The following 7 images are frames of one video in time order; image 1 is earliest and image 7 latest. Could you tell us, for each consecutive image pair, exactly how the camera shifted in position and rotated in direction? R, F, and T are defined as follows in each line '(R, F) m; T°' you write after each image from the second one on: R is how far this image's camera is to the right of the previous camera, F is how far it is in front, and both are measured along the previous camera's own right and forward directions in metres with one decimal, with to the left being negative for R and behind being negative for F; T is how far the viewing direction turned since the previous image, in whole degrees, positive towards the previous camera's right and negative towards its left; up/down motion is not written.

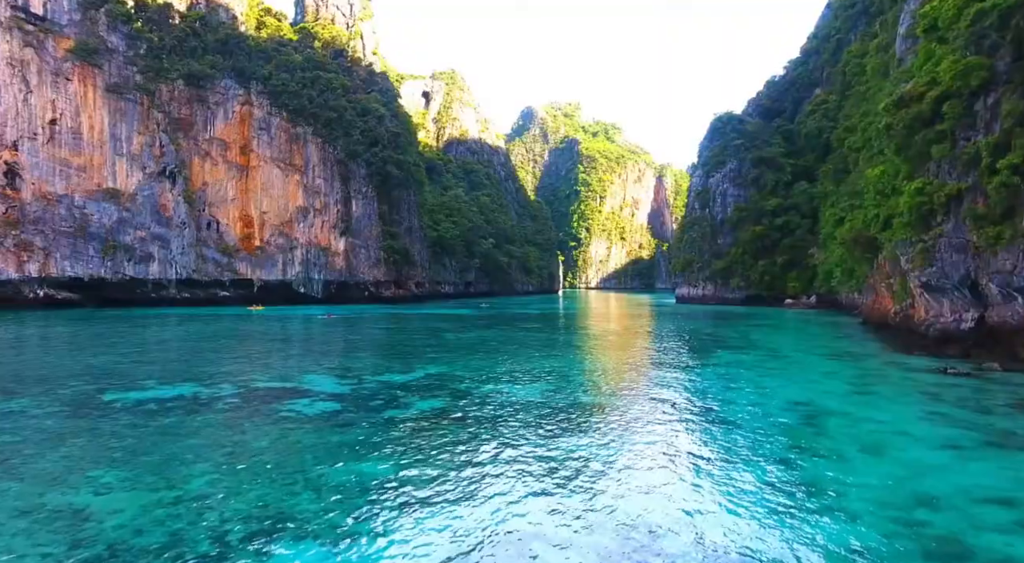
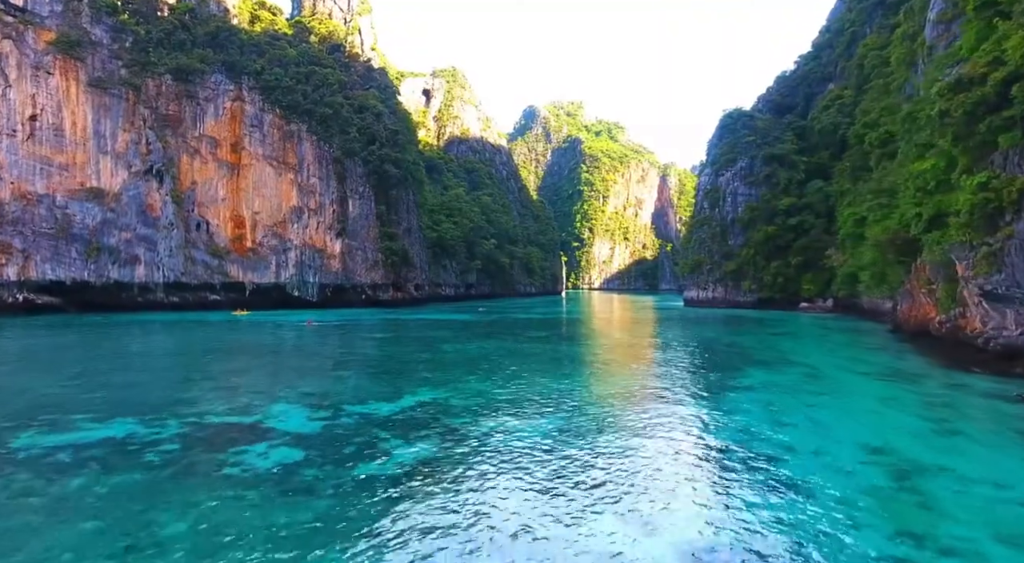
(0.0, +1.4) m; 0°
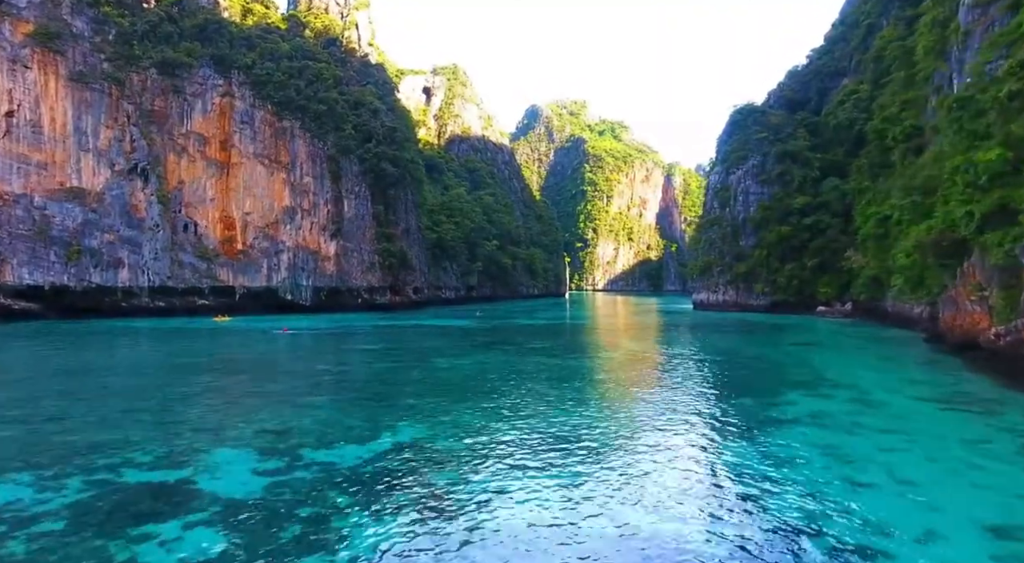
(0.0, +1.5) m; 0°
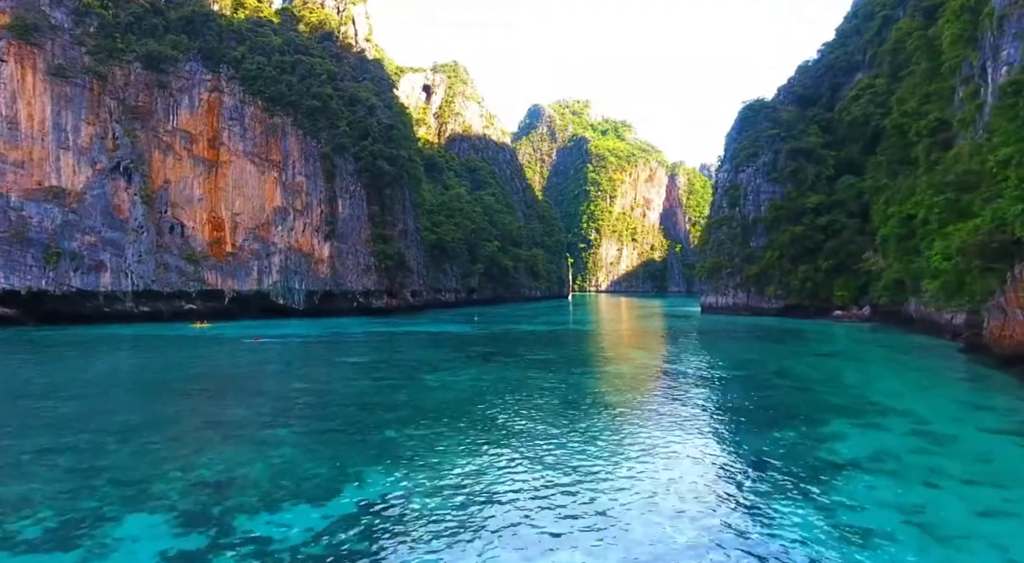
(+0.1, +1.4) m; 0°
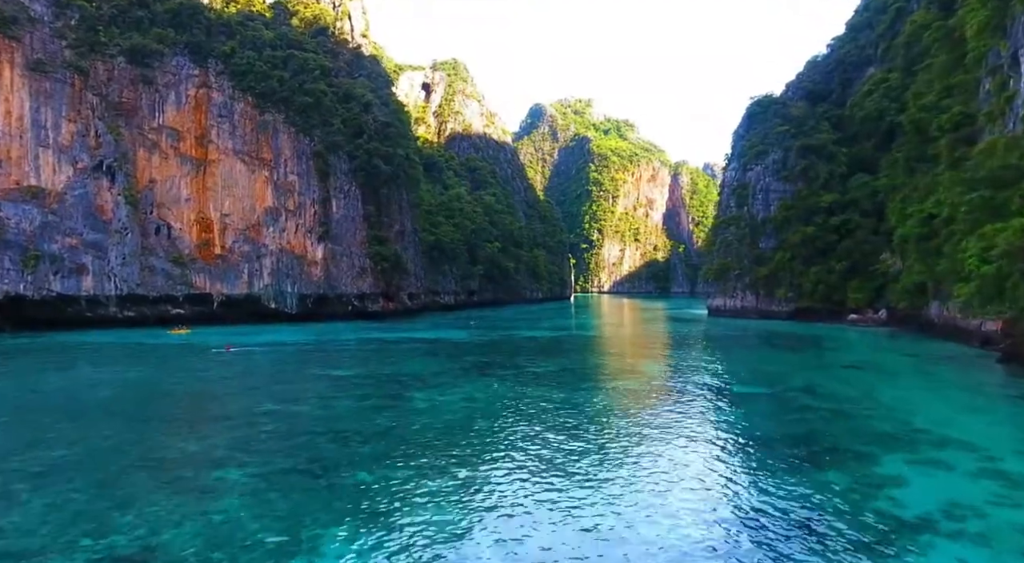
(+0.1, +1.2) m; 0°
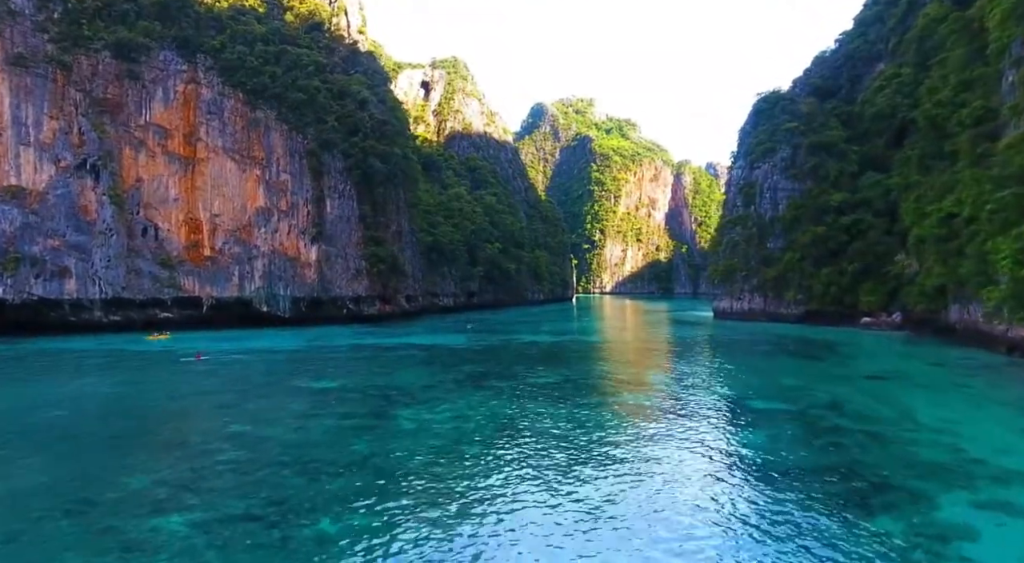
(+0.1, +1.0) m; 0°
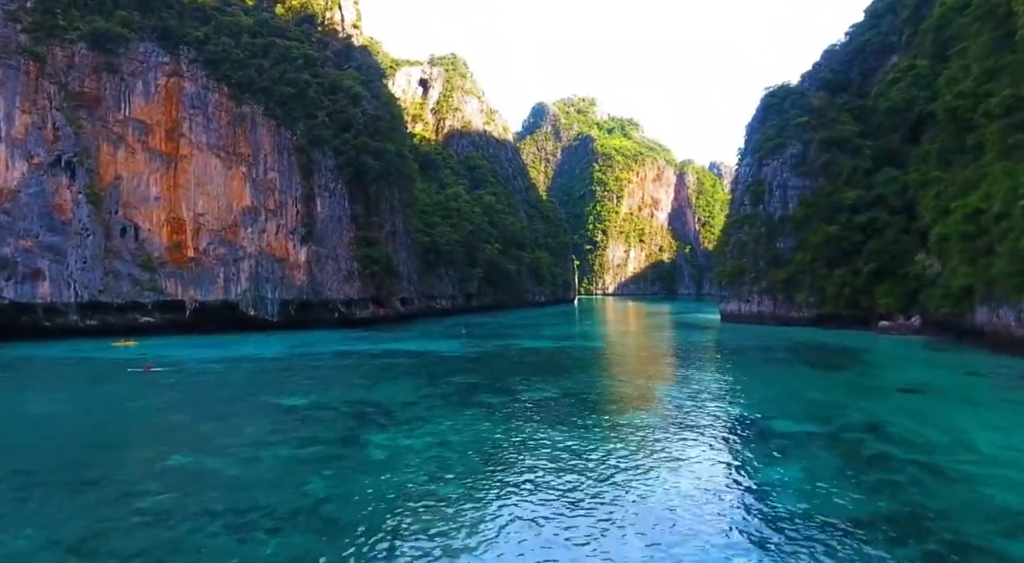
(+0.2, +1.3) m; 0°
